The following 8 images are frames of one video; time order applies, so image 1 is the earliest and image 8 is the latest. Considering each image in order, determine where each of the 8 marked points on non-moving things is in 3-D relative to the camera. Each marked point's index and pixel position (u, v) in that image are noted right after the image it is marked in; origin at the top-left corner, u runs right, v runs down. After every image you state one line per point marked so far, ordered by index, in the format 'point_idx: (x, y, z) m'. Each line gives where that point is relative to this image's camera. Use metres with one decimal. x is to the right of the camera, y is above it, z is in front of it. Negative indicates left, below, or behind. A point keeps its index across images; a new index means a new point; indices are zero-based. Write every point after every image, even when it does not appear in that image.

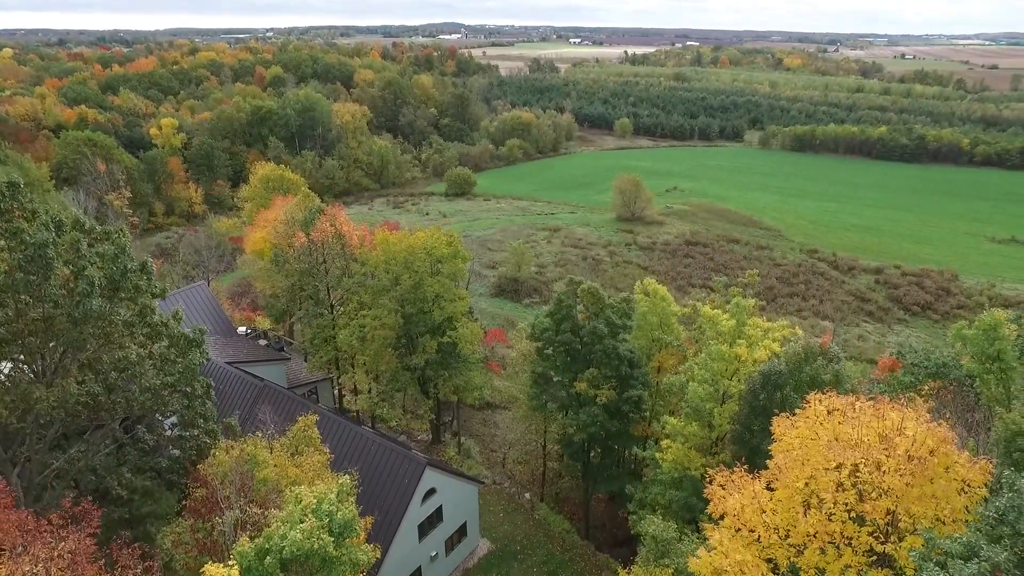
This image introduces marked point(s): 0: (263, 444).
0: (-6.6, -4.1, +16.8) m
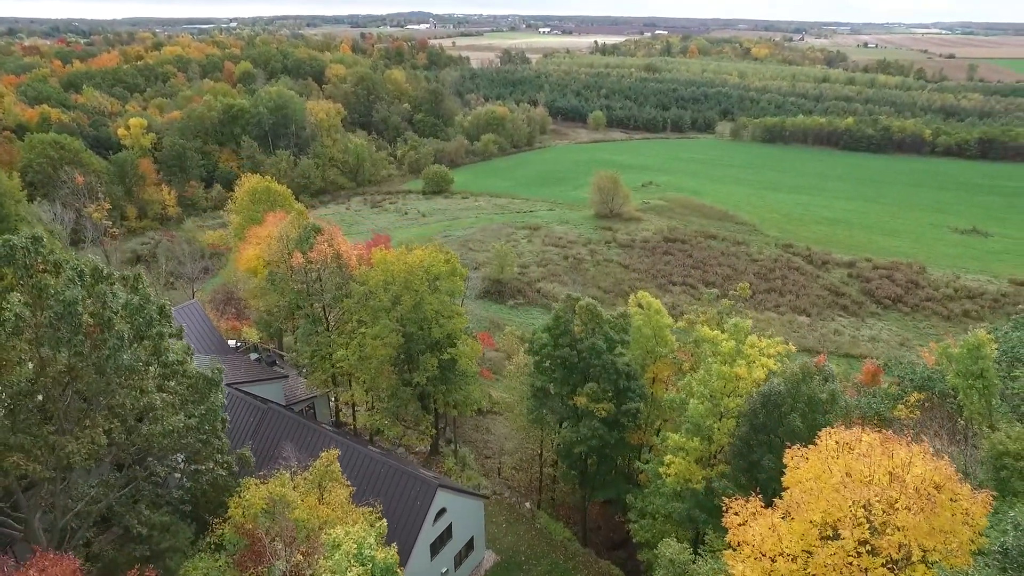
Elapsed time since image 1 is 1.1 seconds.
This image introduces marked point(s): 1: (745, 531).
0: (-6.0, -5.2, +17.1) m
1: (+5.5, -5.6, +14.7) m
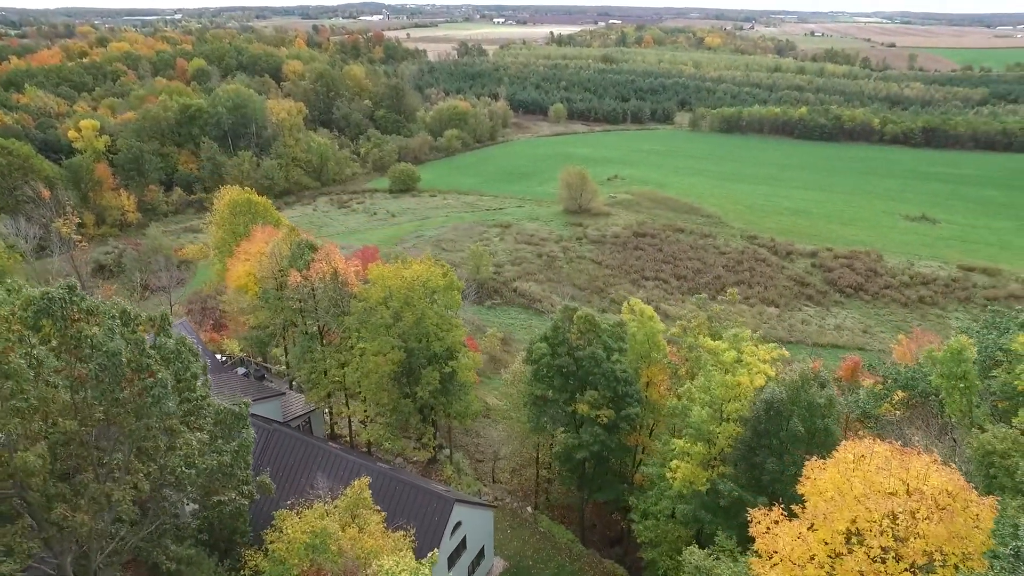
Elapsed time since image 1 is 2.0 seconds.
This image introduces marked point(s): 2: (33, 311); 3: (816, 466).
0: (-5.2, -6.2, +17.5) m
1: (+6.5, -6.2, +15.8) m
2: (-10.6, -0.6, +14.5) m
3: (+8.2, -4.6, +16.5) m
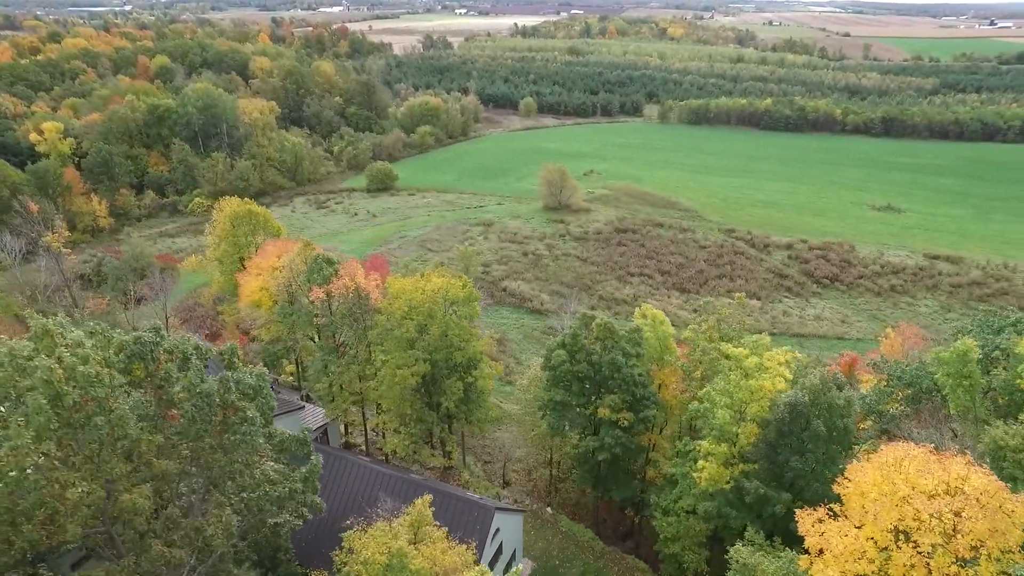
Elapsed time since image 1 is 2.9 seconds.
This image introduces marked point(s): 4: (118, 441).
0: (-3.5, -6.9, +18.3) m
1: (+8.3, -6.7, +17.2) m
2: (-8.9, -1.6, +14.9) m
3: (+9.9, -5.1, +18.0) m
4: (-8.5, -3.3, +13.9) m
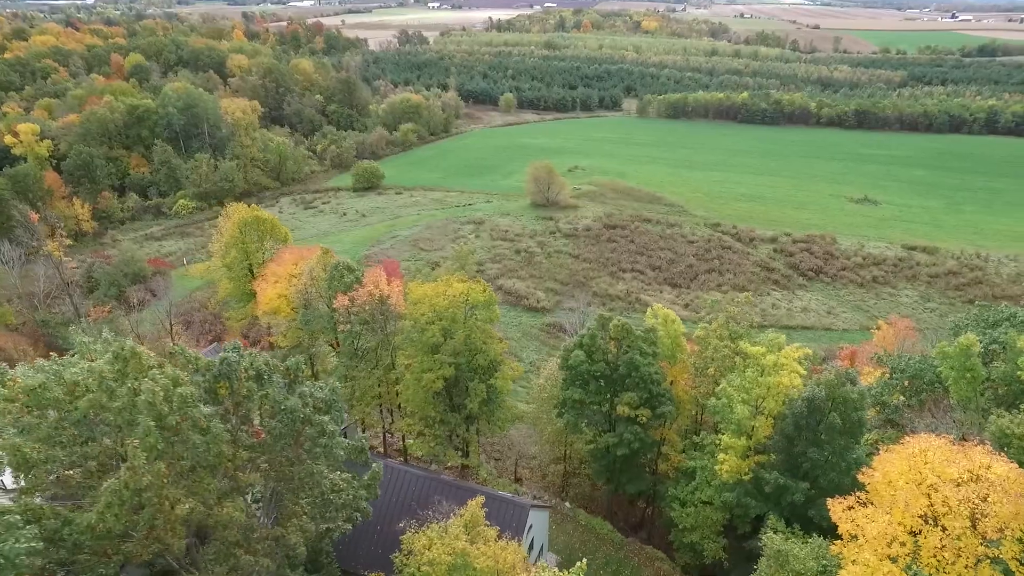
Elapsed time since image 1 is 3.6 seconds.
0: (-1.9, -7.3, +19.3) m
1: (+9.9, -6.8, +18.6) m
2: (-7.3, -2.1, +15.7) m
3: (+11.4, -5.2, +19.4) m
4: (-6.8, -3.9, +14.7) m
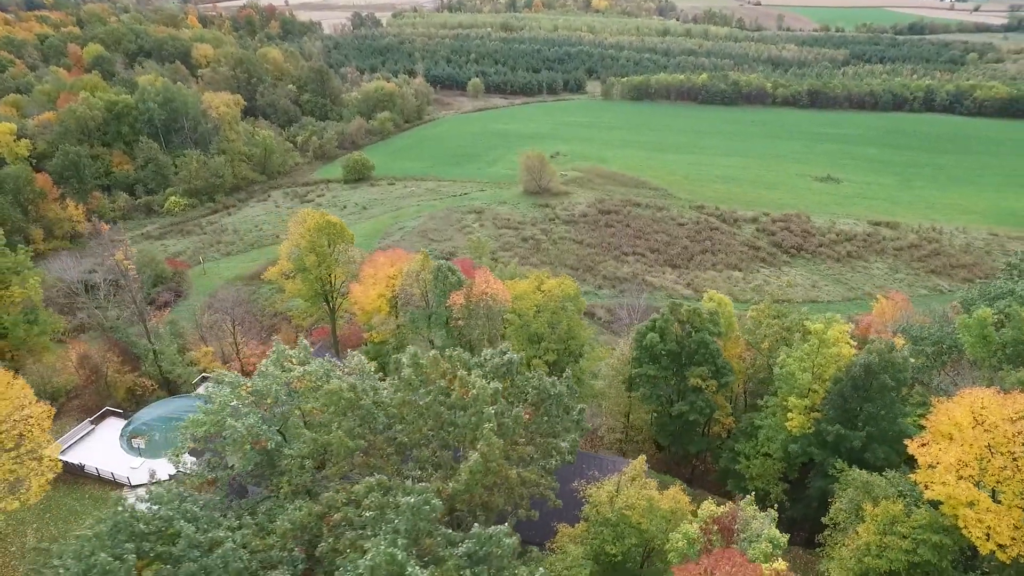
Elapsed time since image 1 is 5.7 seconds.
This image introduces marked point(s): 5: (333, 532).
0: (+4.4, -7.5, +24.6) m
1: (+16.2, -6.5, +24.8) m
2: (-0.9, -2.6, +20.3) m
3: (+17.5, -4.8, +25.7) m
4: (-0.3, -4.4, +19.5) m
5: (-5.0, -7.1, +18.4) m
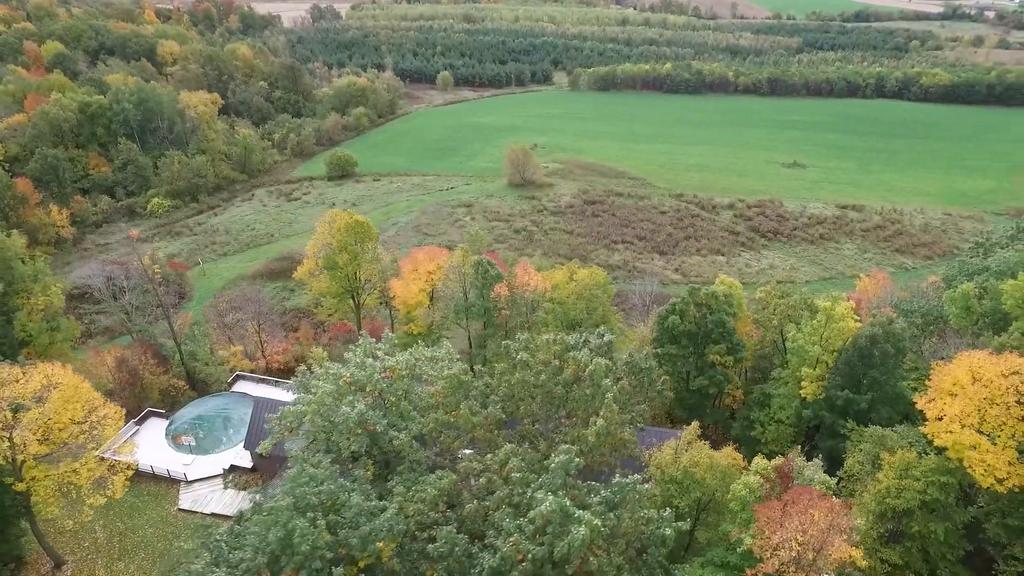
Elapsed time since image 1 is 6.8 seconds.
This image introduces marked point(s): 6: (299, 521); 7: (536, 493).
0: (+7.6, -7.0, +28.2) m
1: (+19.3, -5.6, +29.2) m
2: (+2.5, -2.3, +23.6) m
3: (+20.6, -3.8, +30.2) m
4: (+3.2, -4.1, +22.8) m
5: (-1.4, -7.0, +21.5) m
6: (-6.2, -6.9, +18.8) m
7: (+0.7, -6.1, +18.9) m
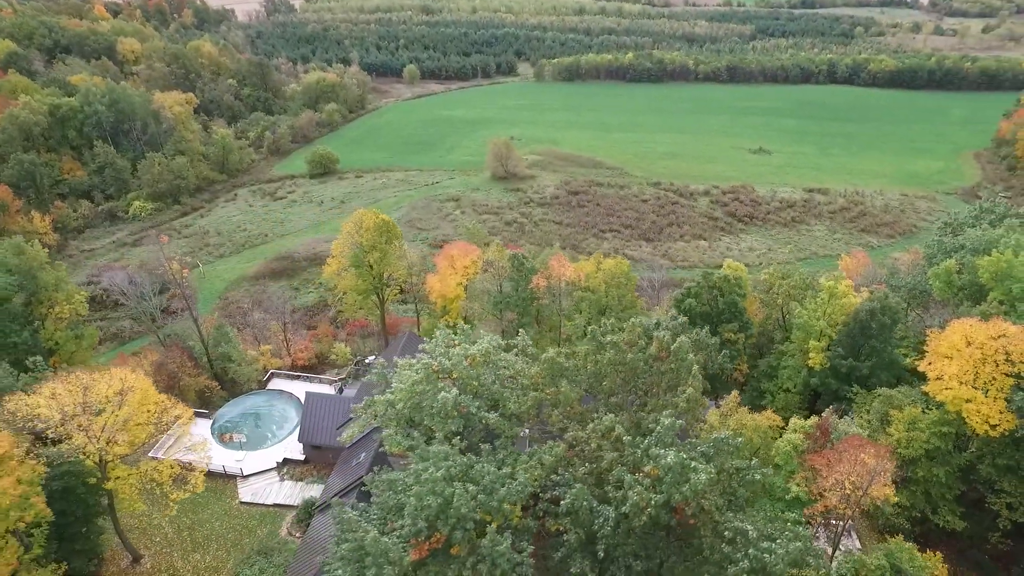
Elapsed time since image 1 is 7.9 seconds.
0: (+11.0, -6.3, +32.3) m
1: (+22.5, -4.4, +34.0) m
2: (+5.9, -1.9, +27.3) m
3: (+23.7, -2.6, +35.0) m
4: (+6.8, -3.7, +26.5) m
5: (+2.5, -6.8, +25.0) m
6: (-2.2, -6.9, +22.0) m
7: (+4.7, -5.9, +22.5) m
